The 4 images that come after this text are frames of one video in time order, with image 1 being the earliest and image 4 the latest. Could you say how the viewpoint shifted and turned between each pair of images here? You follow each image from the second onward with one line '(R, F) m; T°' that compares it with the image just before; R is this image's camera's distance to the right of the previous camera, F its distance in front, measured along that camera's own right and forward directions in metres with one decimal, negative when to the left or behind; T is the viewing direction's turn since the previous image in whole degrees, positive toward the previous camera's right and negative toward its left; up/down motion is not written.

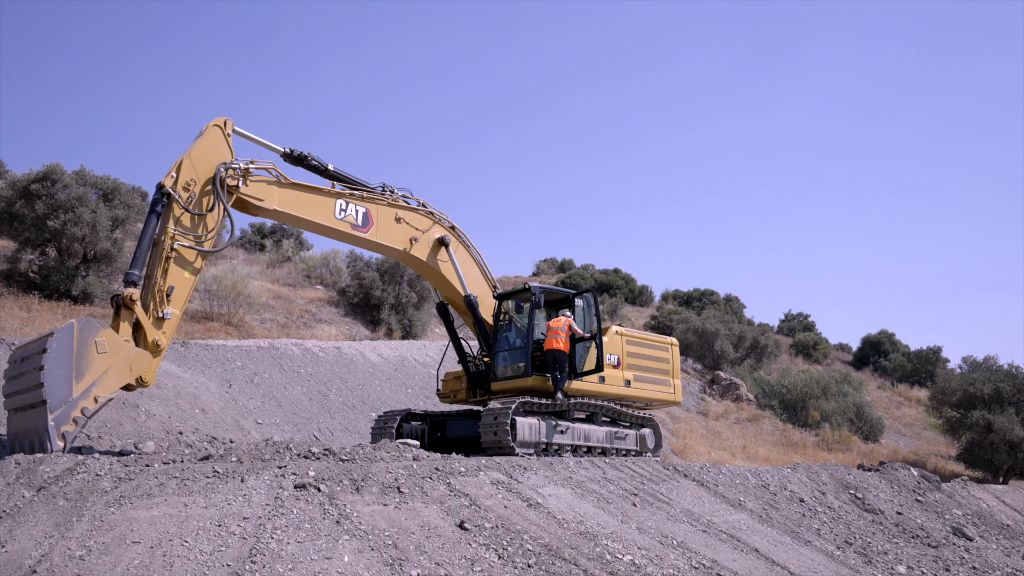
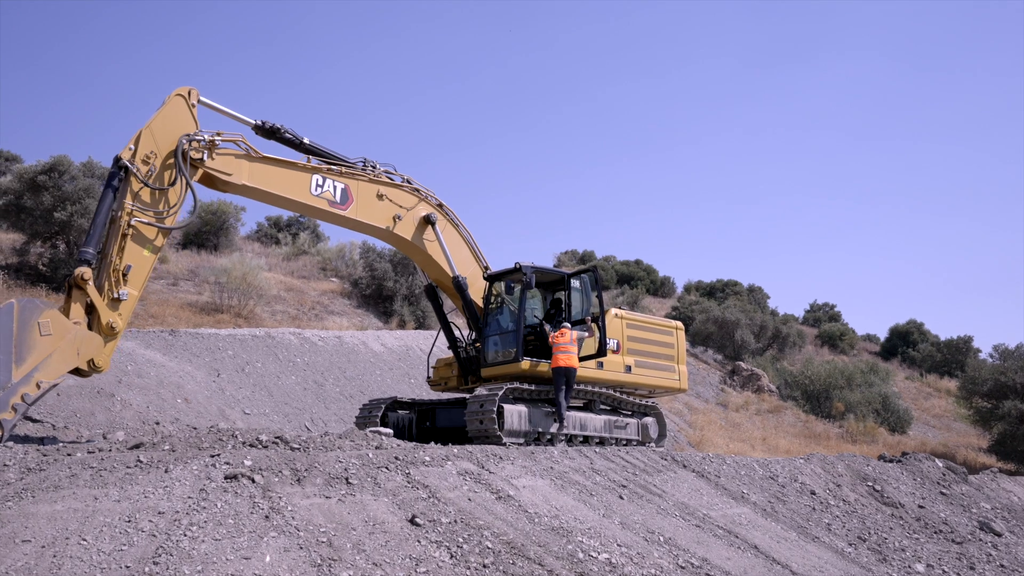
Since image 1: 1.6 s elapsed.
(+0.5, +0.7) m; -2°
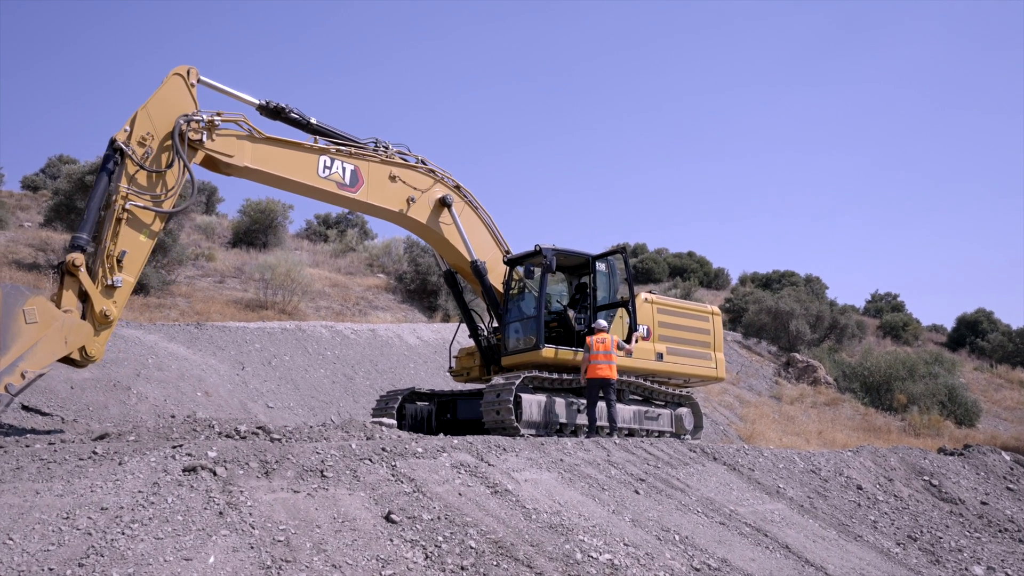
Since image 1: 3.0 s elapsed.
(+0.4, +0.6) m; -4°
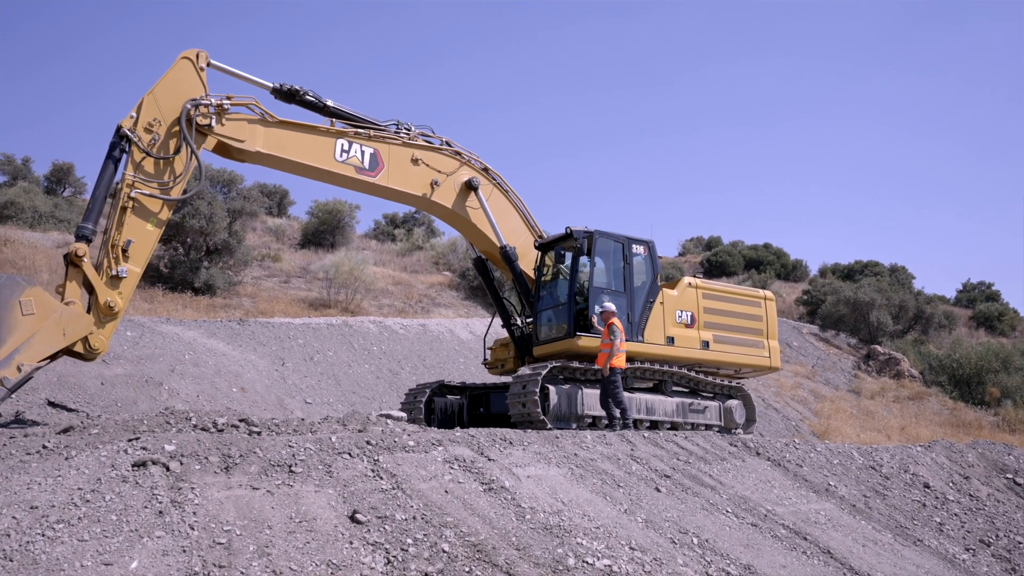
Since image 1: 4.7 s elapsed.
(+0.5, +0.6) m; -5°
